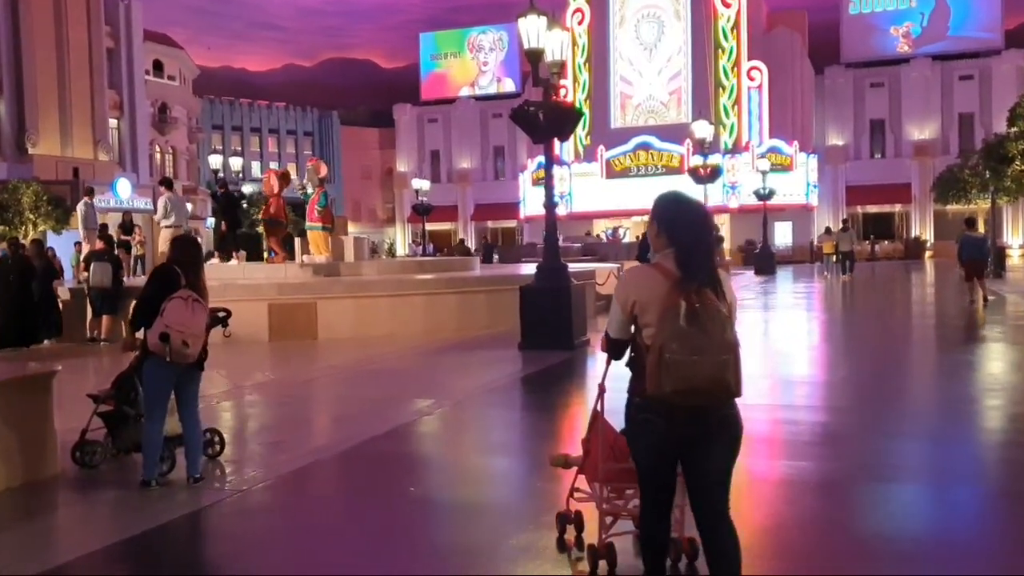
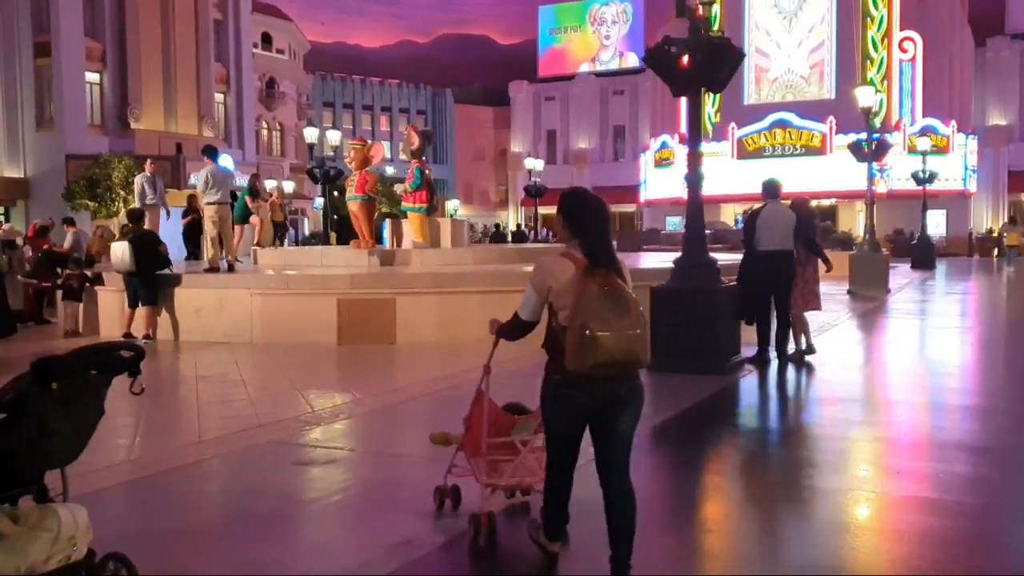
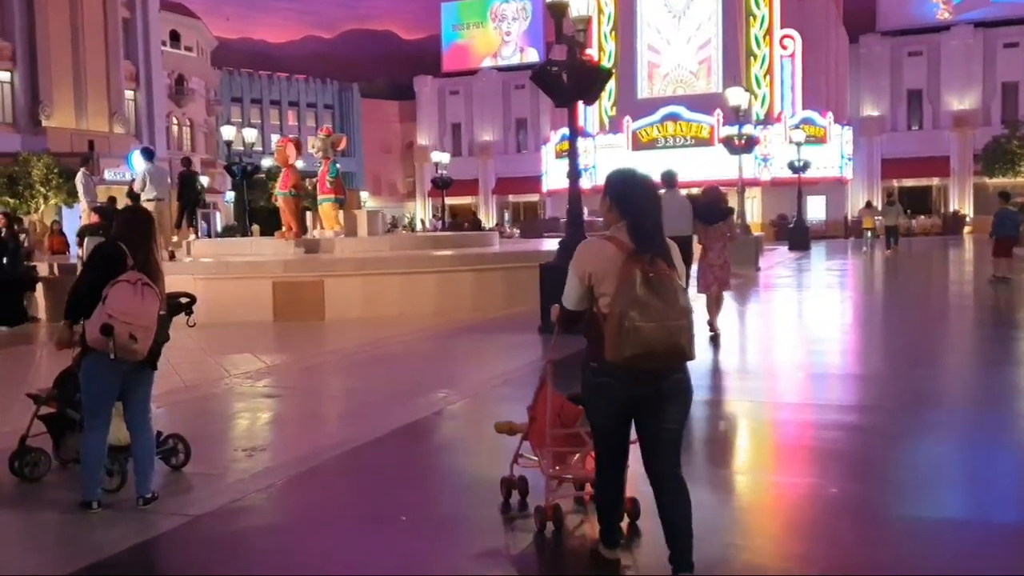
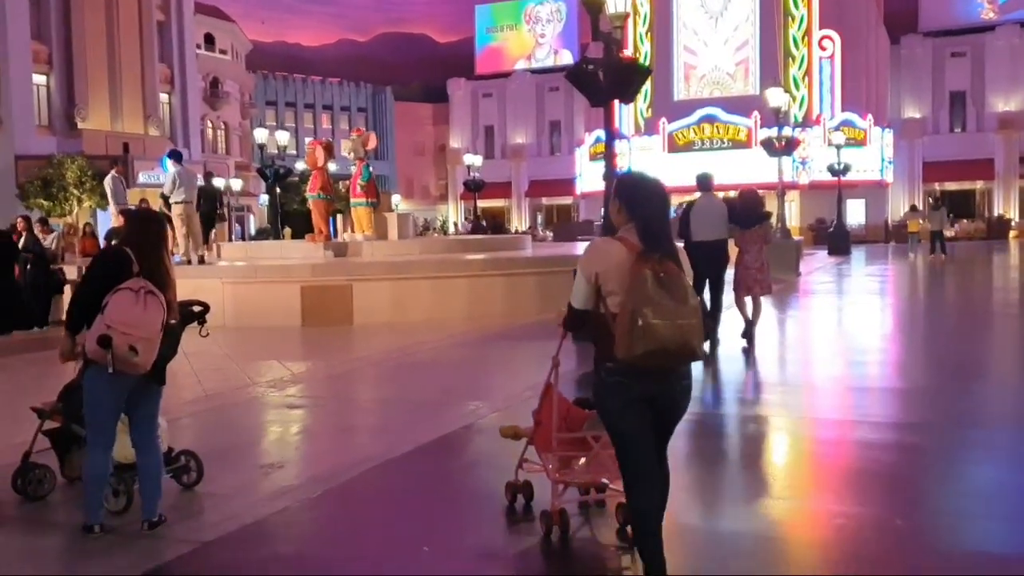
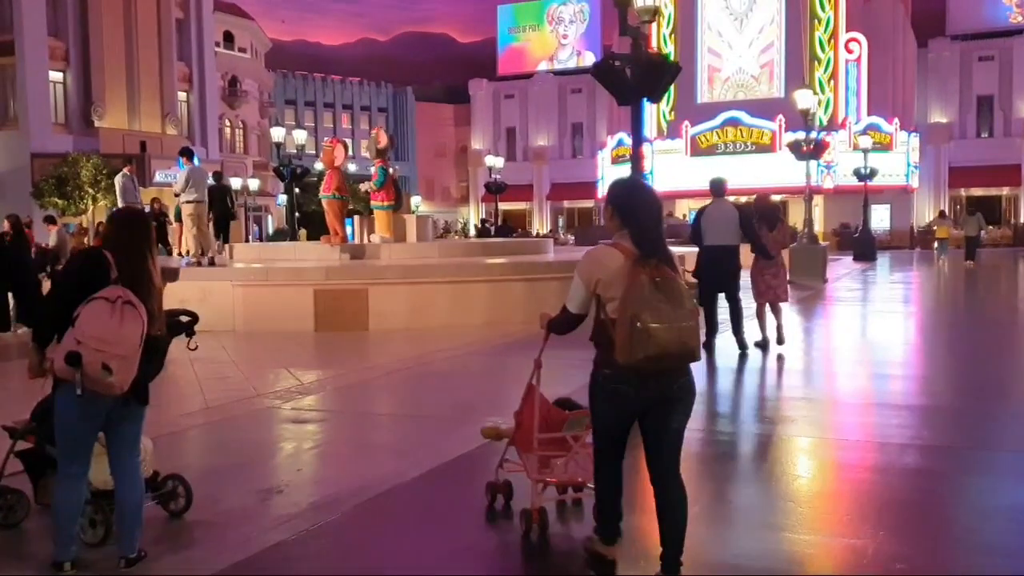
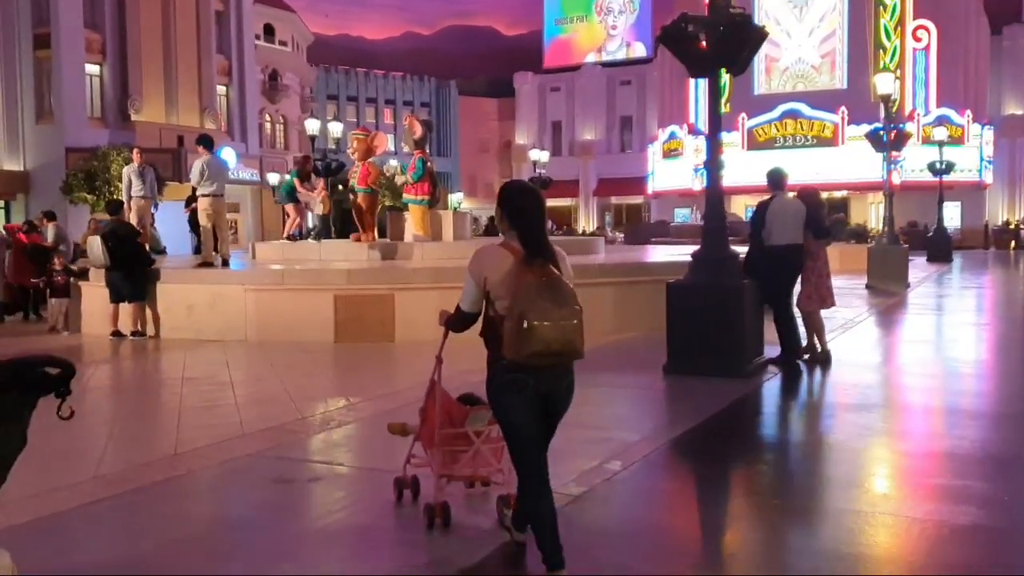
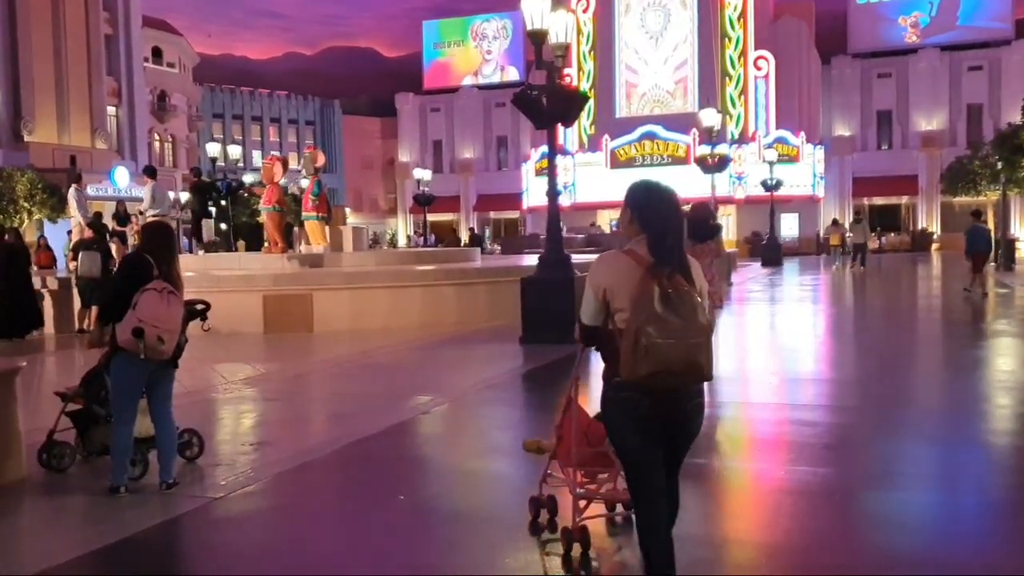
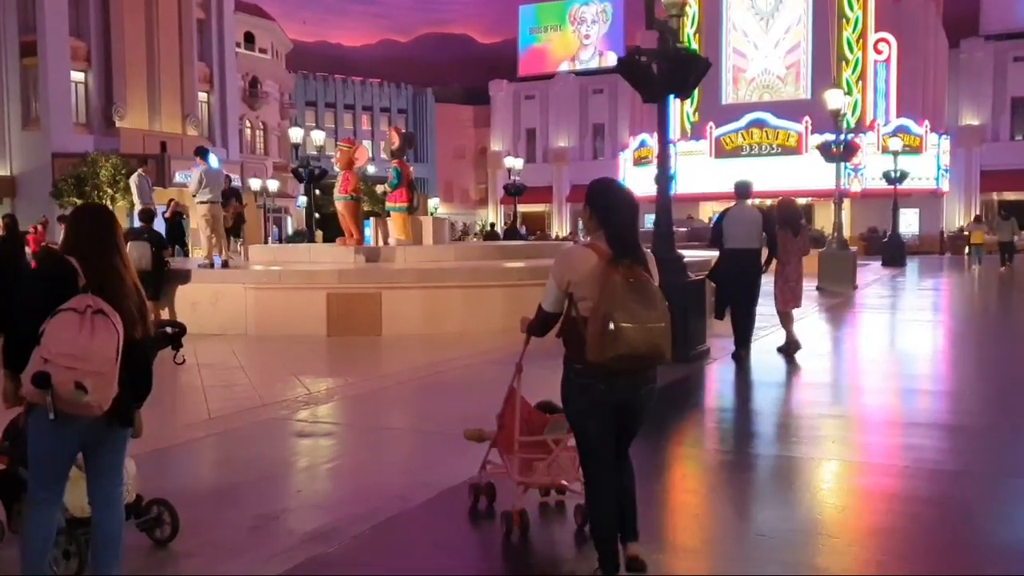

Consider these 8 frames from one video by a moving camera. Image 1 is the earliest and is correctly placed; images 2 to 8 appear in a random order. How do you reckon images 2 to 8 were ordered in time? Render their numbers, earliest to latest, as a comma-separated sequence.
7, 3, 4, 5, 8, 2, 6
